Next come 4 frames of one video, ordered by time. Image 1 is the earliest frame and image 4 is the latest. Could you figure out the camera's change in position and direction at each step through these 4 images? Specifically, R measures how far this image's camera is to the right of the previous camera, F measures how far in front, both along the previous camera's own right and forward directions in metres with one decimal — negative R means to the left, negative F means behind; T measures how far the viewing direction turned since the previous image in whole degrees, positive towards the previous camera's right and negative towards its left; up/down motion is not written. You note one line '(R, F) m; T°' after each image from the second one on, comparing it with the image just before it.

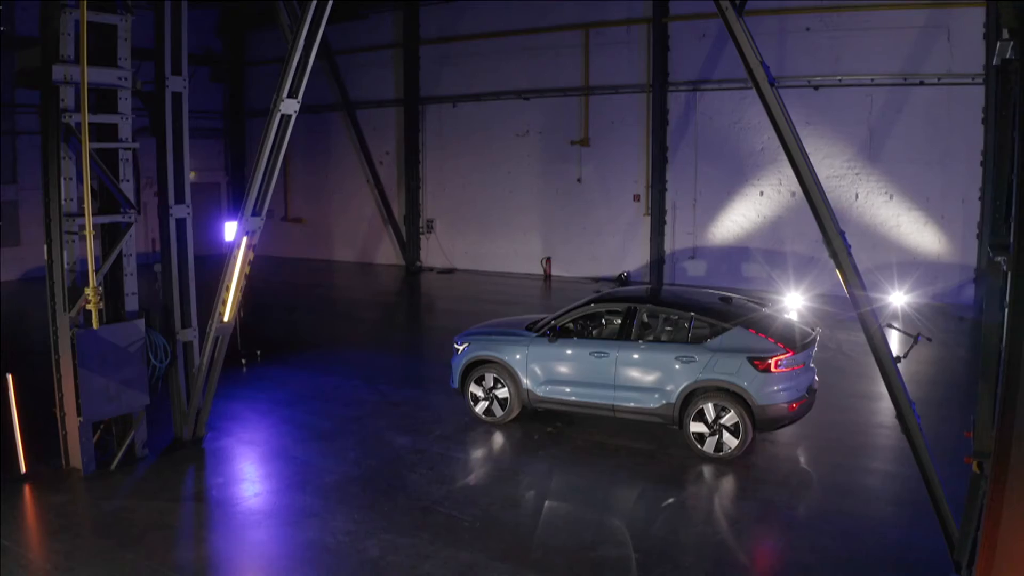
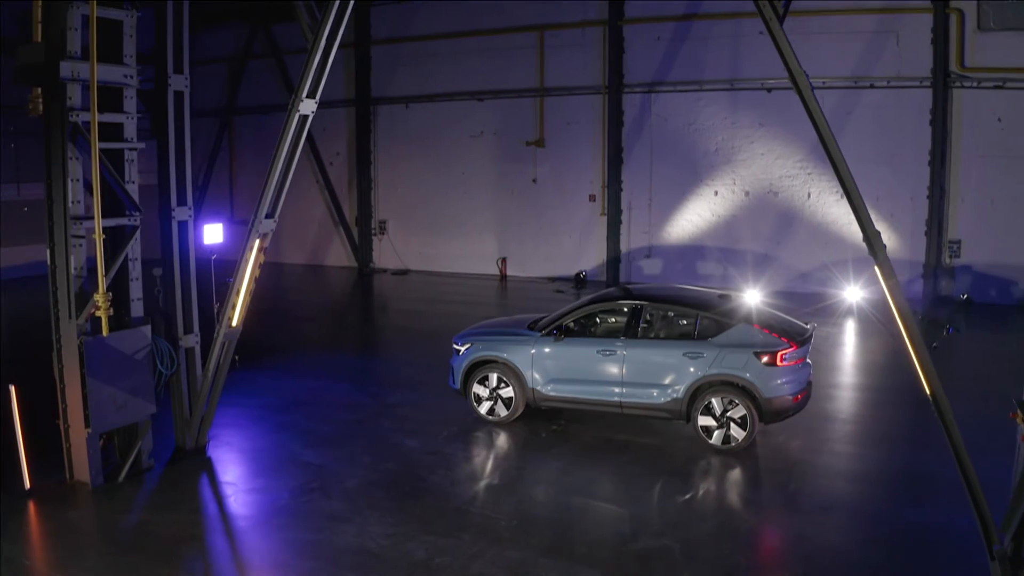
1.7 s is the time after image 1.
(-0.9, 0.0) m; +5°
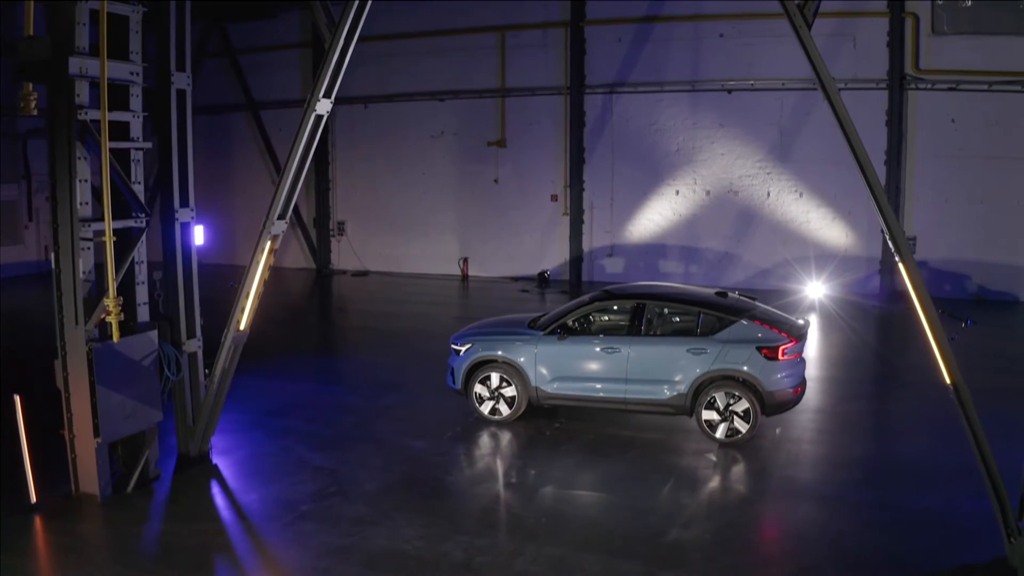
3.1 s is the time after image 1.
(-0.8, 0.0) m; +4°
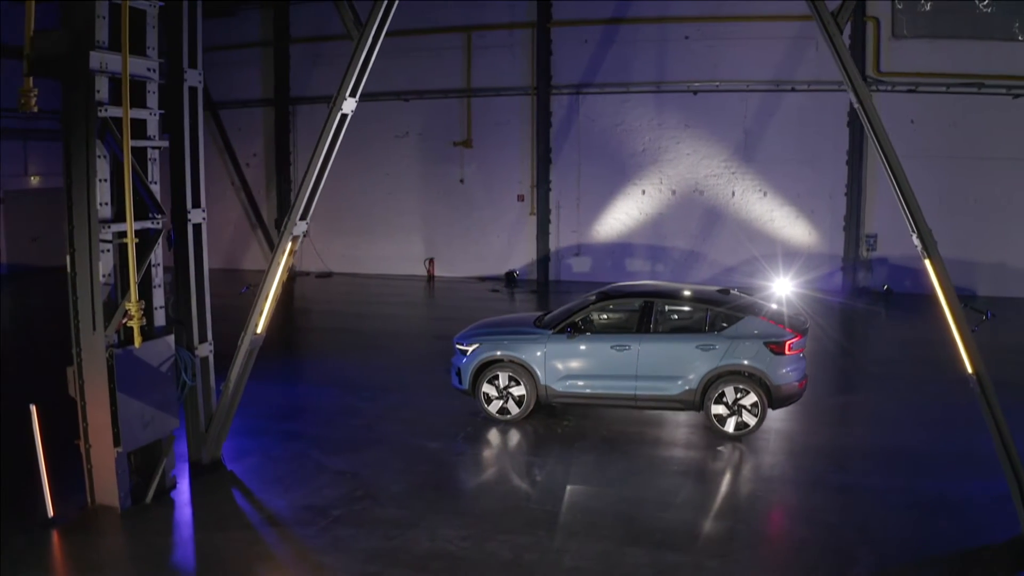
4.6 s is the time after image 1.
(-0.8, 0.0) m; +4°
